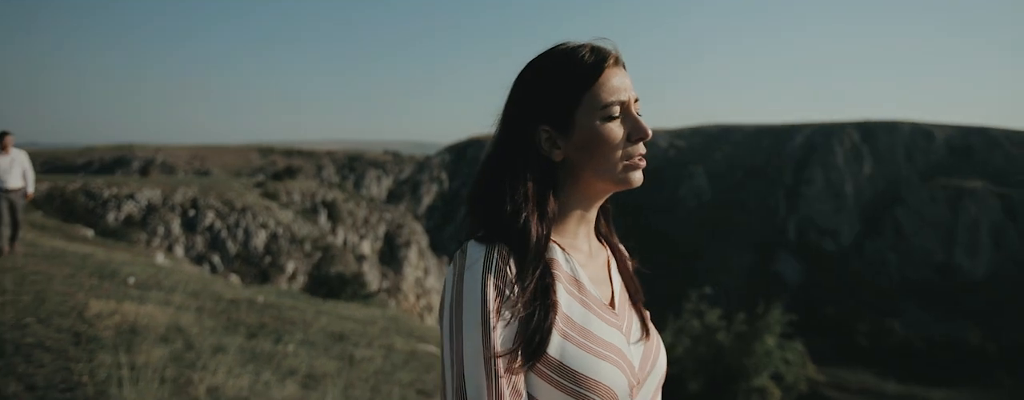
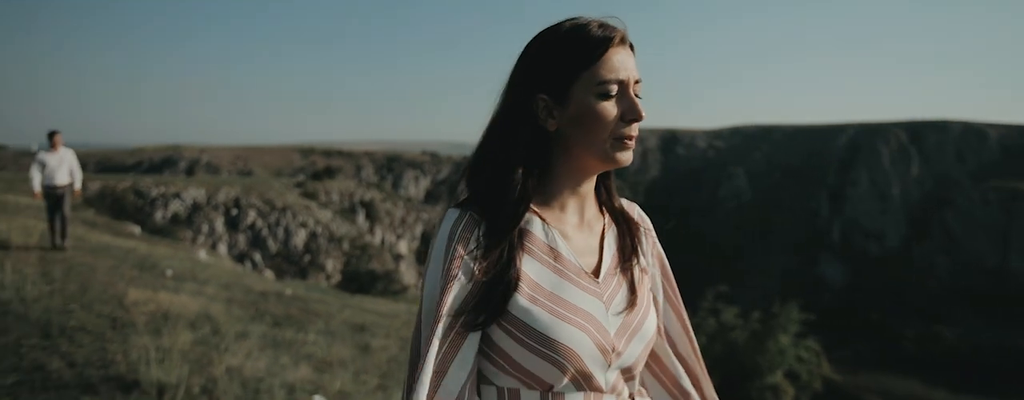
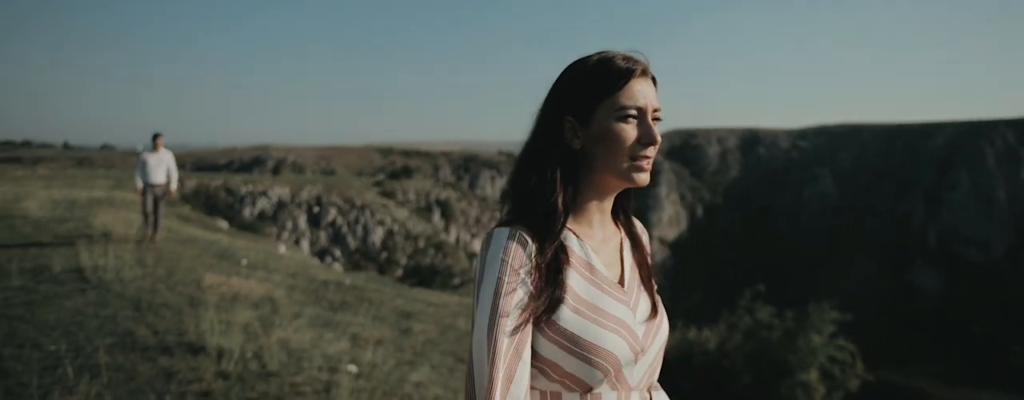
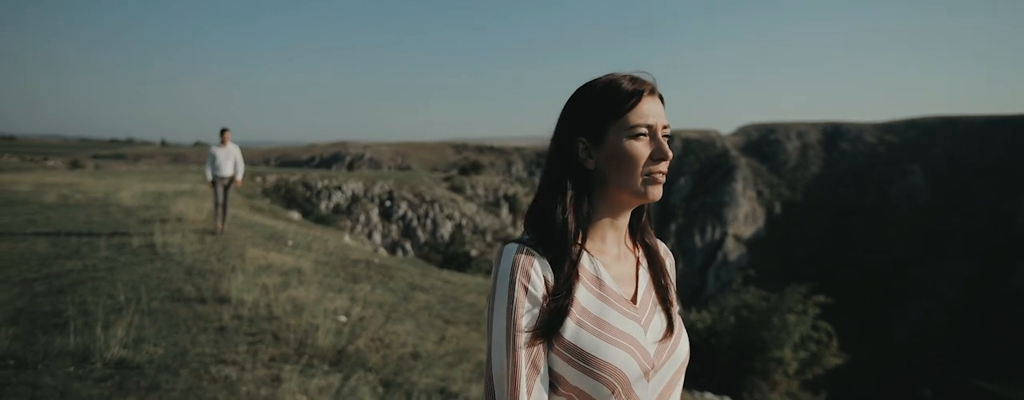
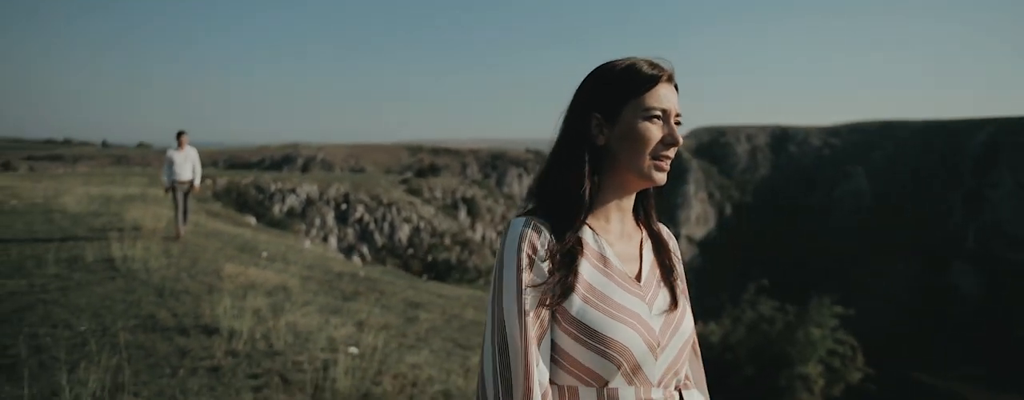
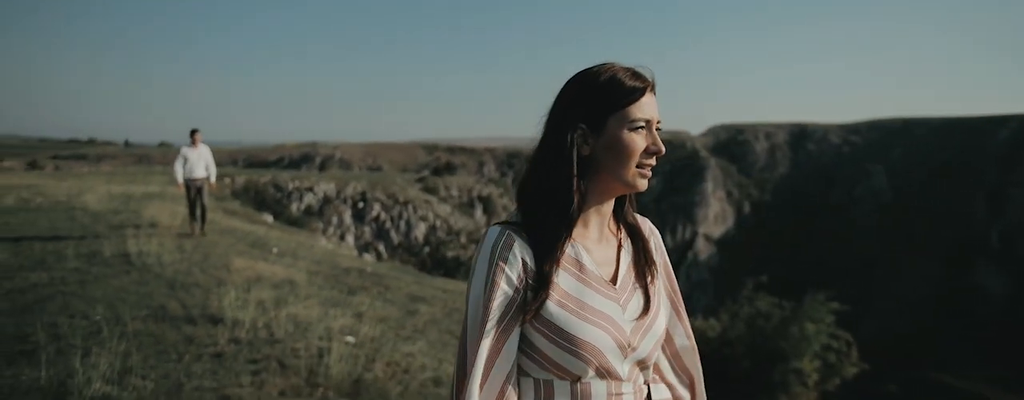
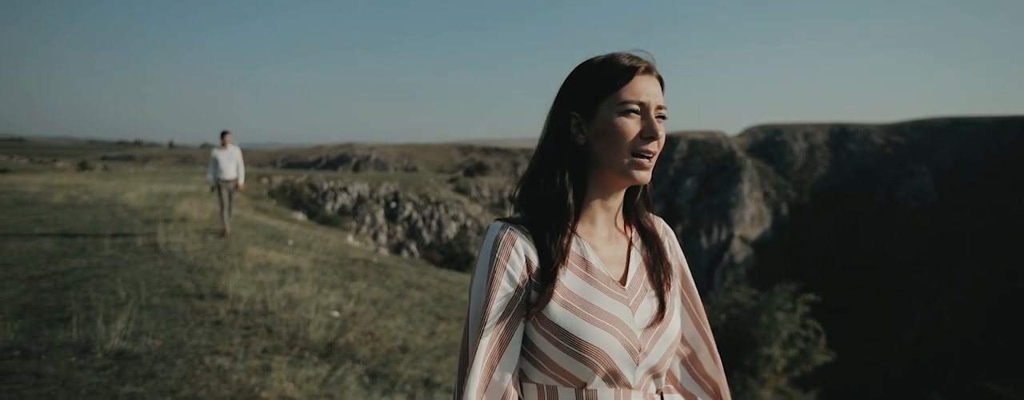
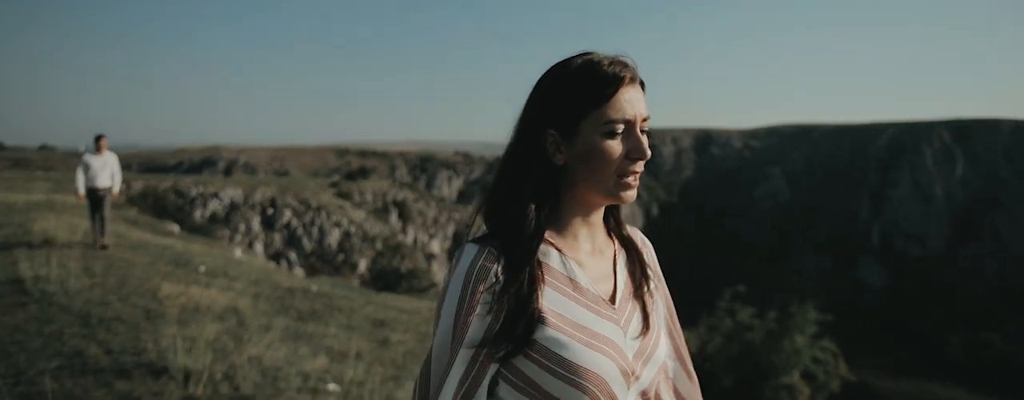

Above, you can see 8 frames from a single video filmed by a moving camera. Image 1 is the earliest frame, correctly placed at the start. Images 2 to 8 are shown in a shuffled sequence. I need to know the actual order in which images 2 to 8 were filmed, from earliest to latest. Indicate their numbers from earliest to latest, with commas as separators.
2, 8, 3, 5, 6, 4, 7
